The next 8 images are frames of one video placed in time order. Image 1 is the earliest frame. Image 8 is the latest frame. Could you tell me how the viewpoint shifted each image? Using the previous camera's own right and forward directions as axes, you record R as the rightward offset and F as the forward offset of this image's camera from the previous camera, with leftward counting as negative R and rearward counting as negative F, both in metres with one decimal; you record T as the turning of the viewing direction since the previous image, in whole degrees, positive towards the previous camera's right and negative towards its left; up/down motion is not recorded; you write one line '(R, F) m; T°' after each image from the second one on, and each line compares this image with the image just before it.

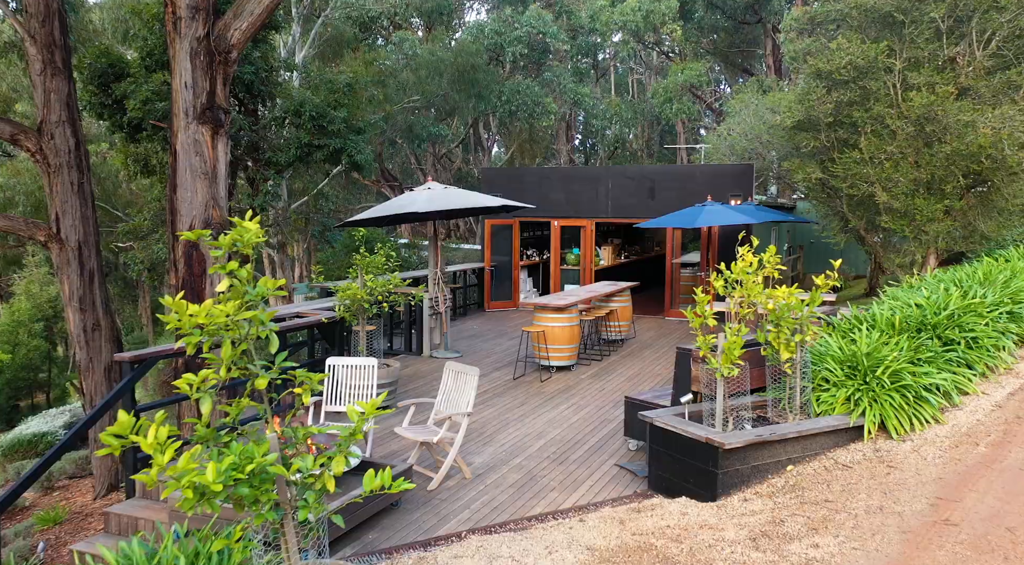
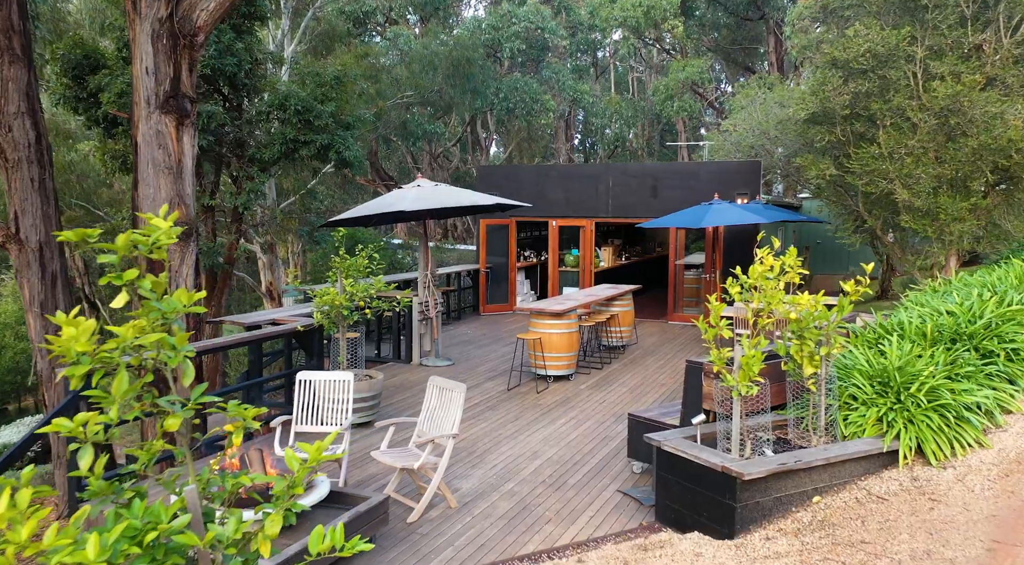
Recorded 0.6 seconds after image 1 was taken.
(+0.1, +0.6) m; 0°
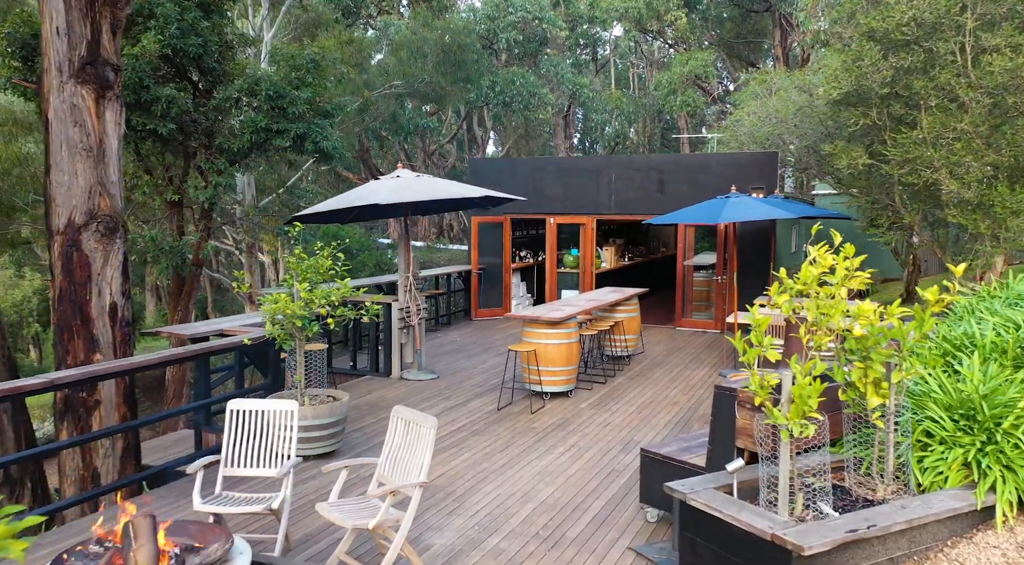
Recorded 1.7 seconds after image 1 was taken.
(+0.1, +1.1) m; 0°
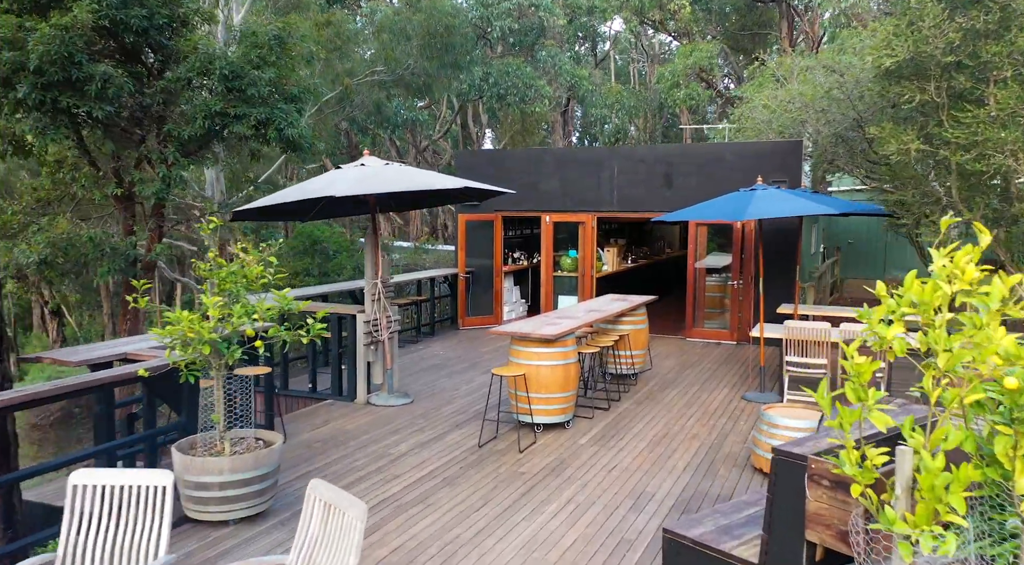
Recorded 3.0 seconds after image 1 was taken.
(+0.1, +1.4) m; 0°
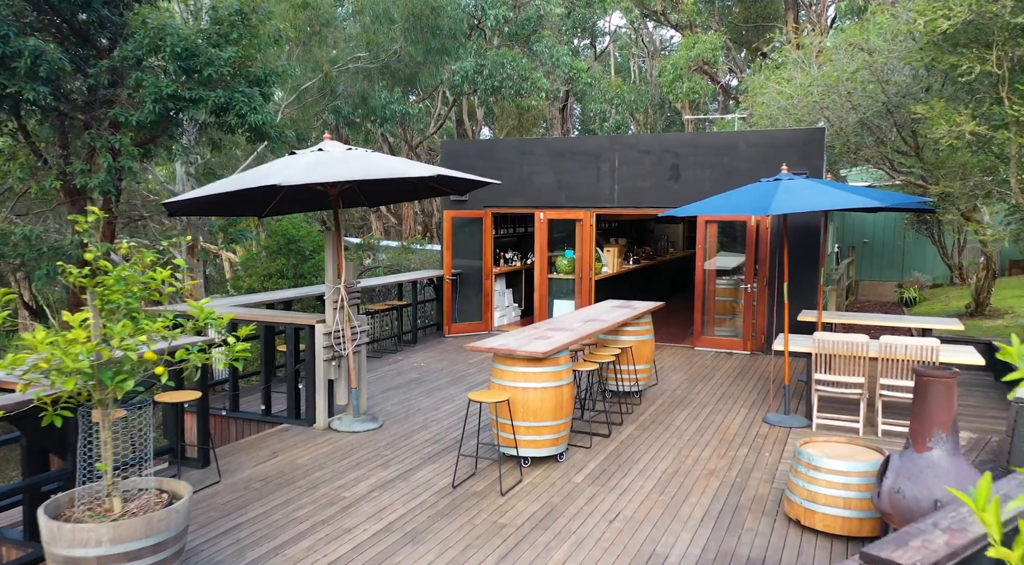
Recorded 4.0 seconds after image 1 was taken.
(+0.1, +1.1) m; 0°
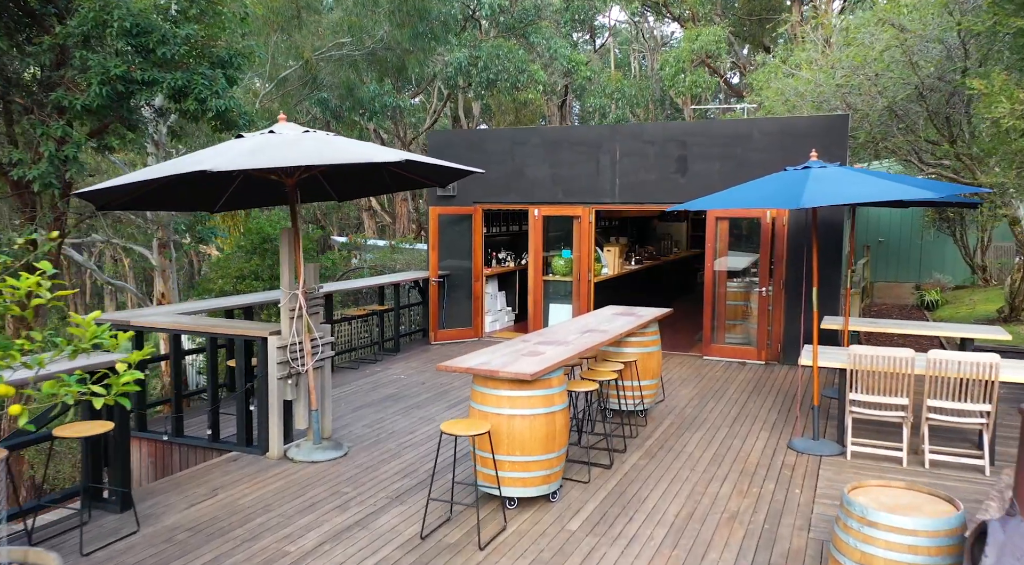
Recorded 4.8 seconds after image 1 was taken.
(+0.1, +0.9) m; 0°
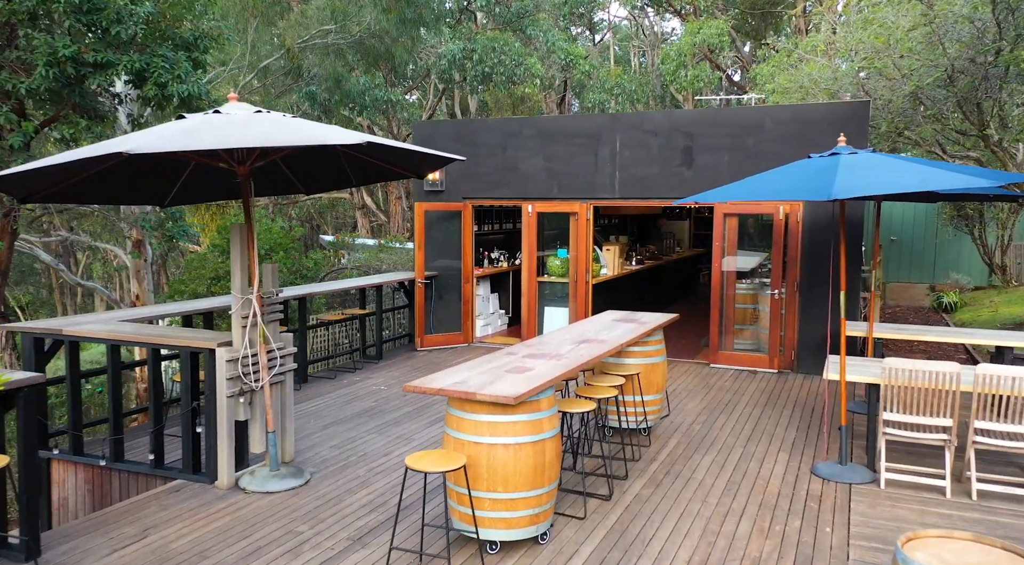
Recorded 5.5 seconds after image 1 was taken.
(+0.1, +0.7) m; 0°
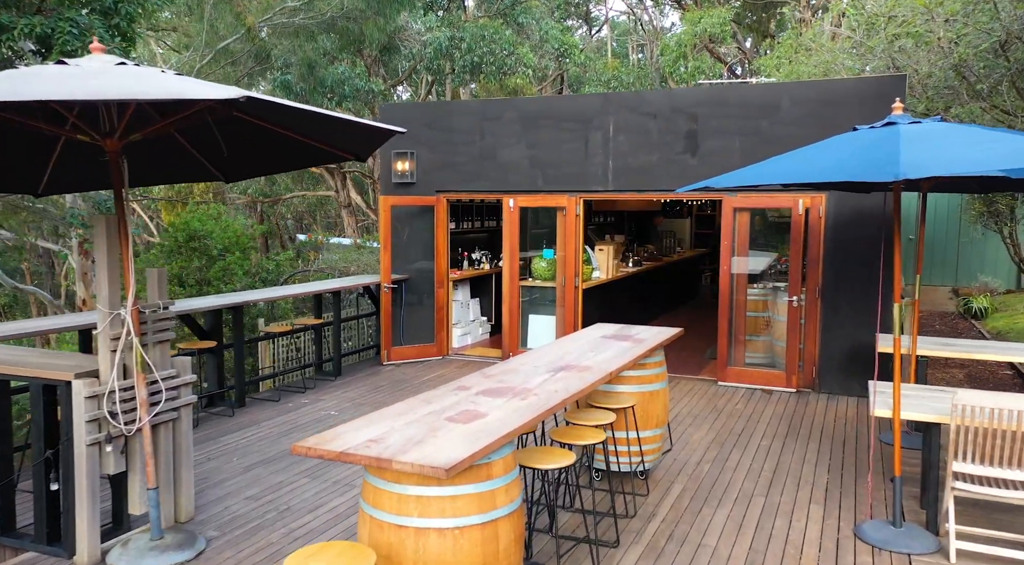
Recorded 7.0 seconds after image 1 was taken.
(+0.2, +1.2) m; 0°
